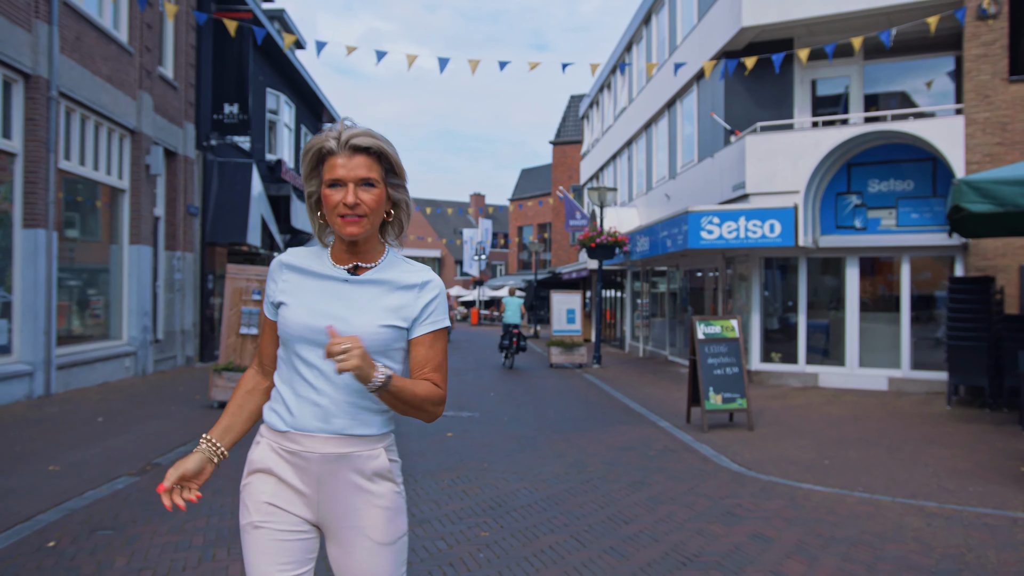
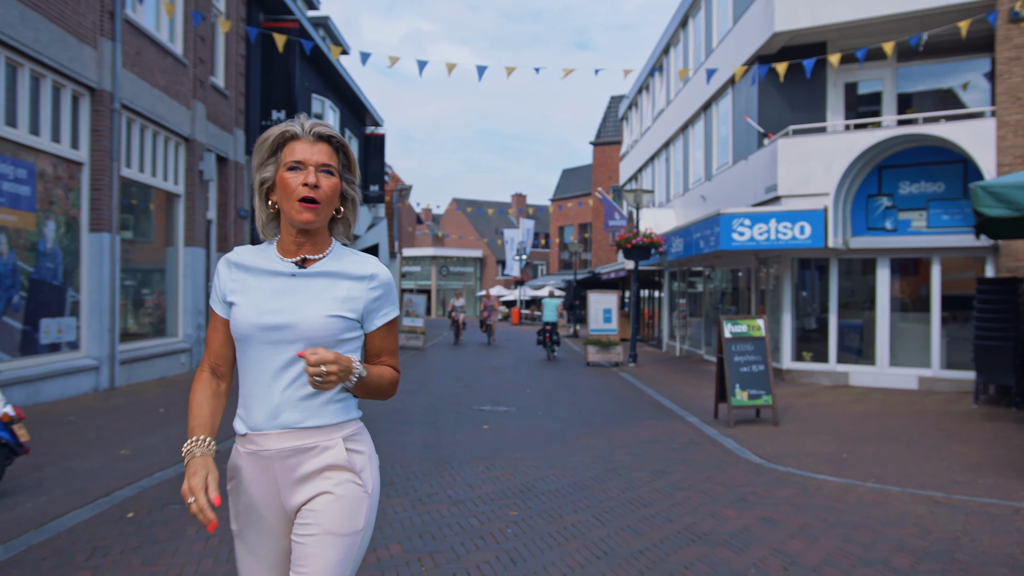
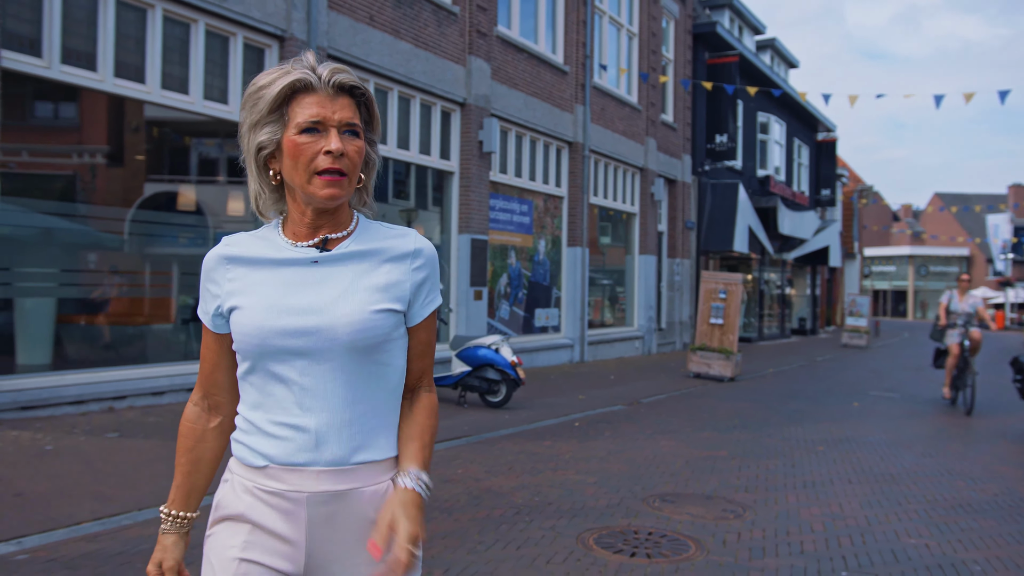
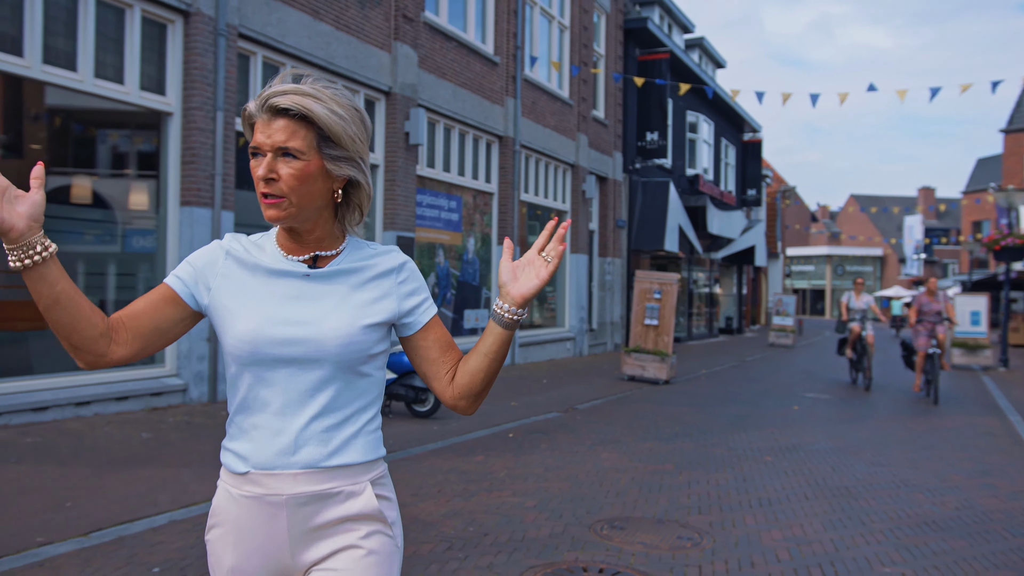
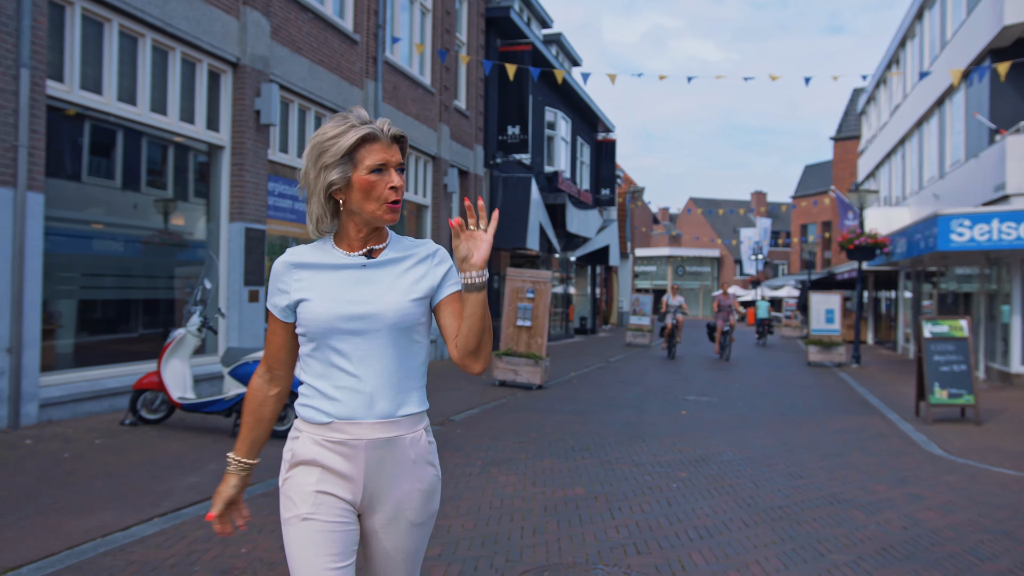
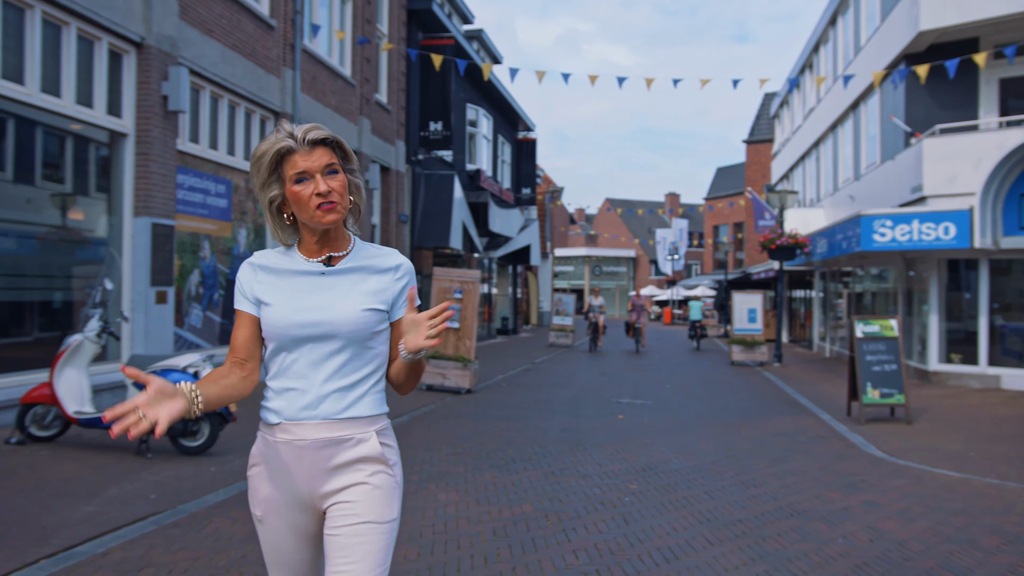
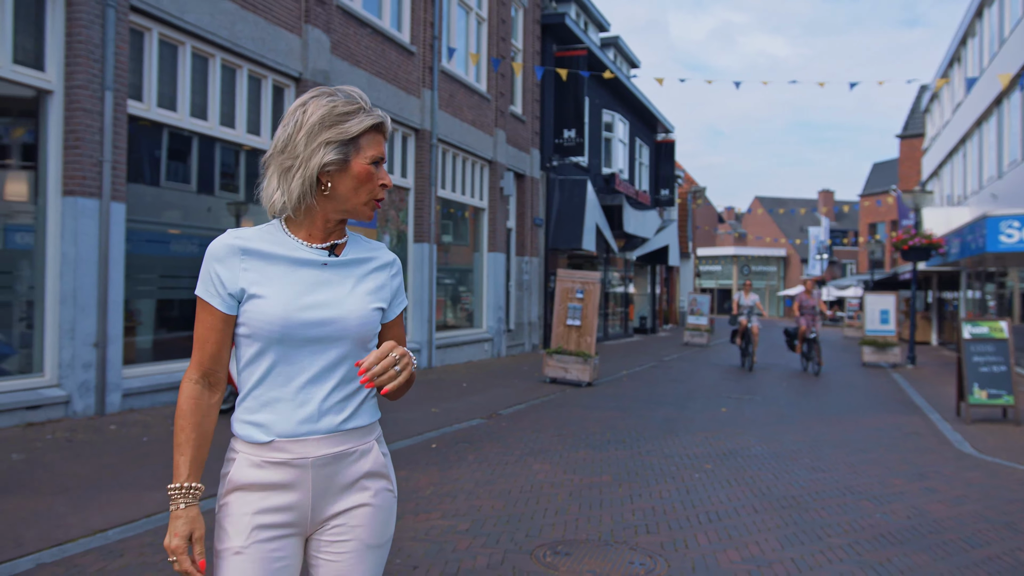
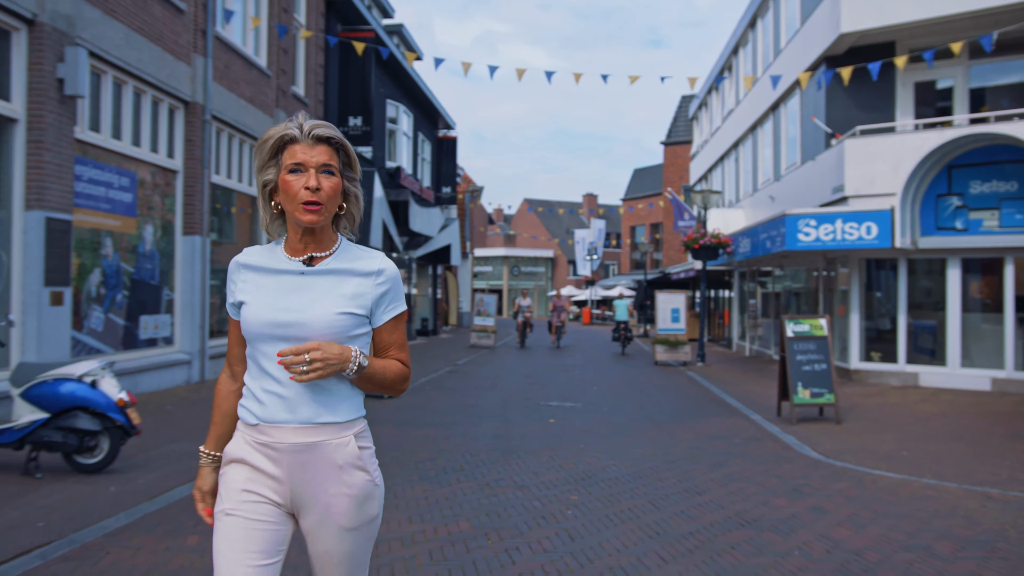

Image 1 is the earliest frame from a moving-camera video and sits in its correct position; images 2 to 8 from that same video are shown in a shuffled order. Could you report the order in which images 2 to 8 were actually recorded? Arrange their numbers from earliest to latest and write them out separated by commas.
2, 8, 6, 5, 7, 4, 3
